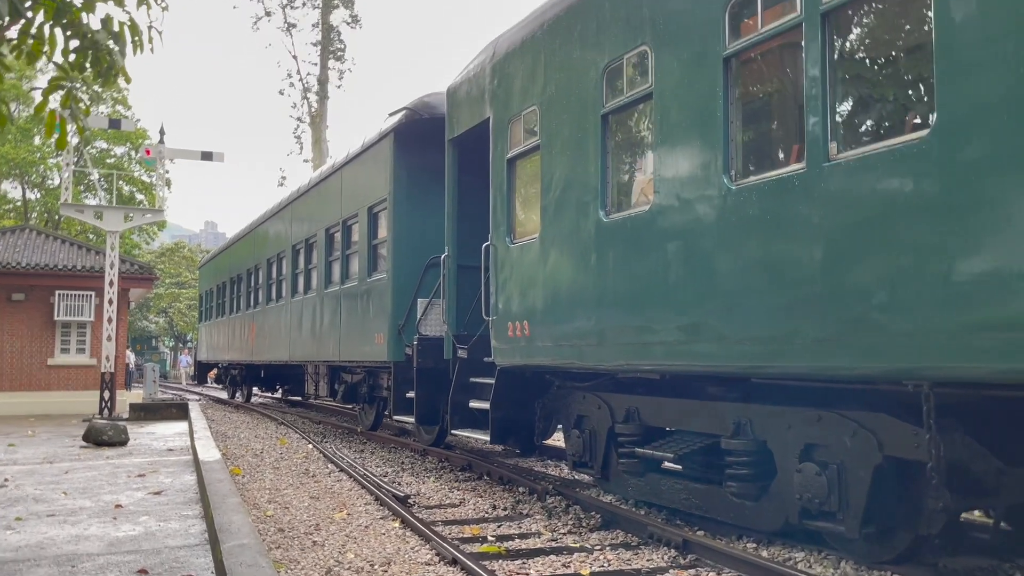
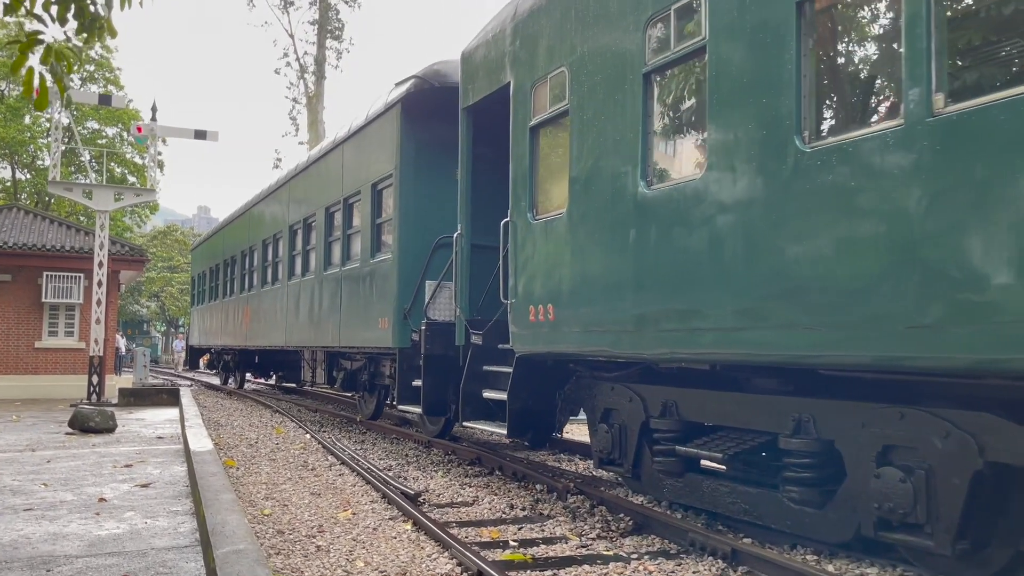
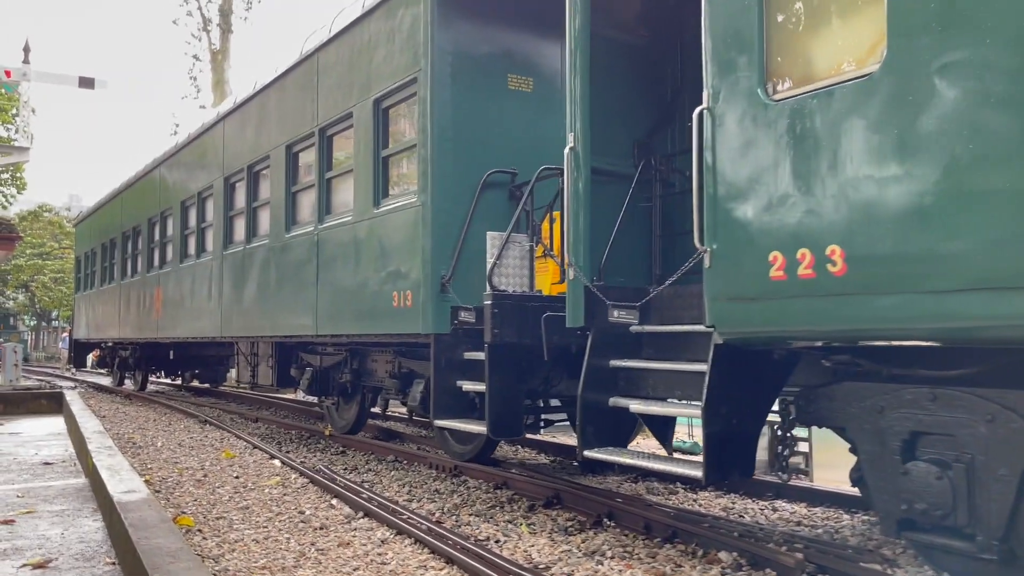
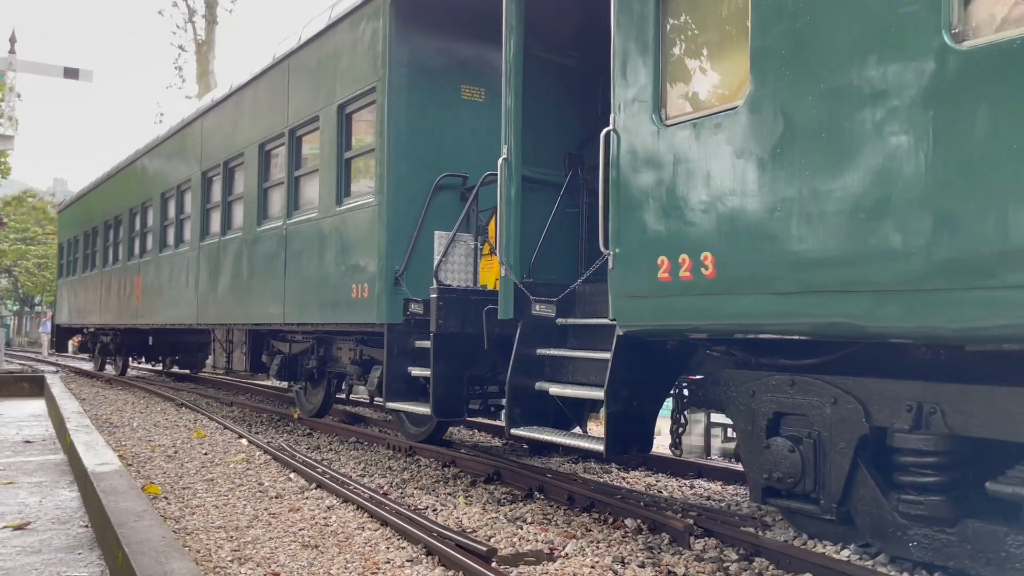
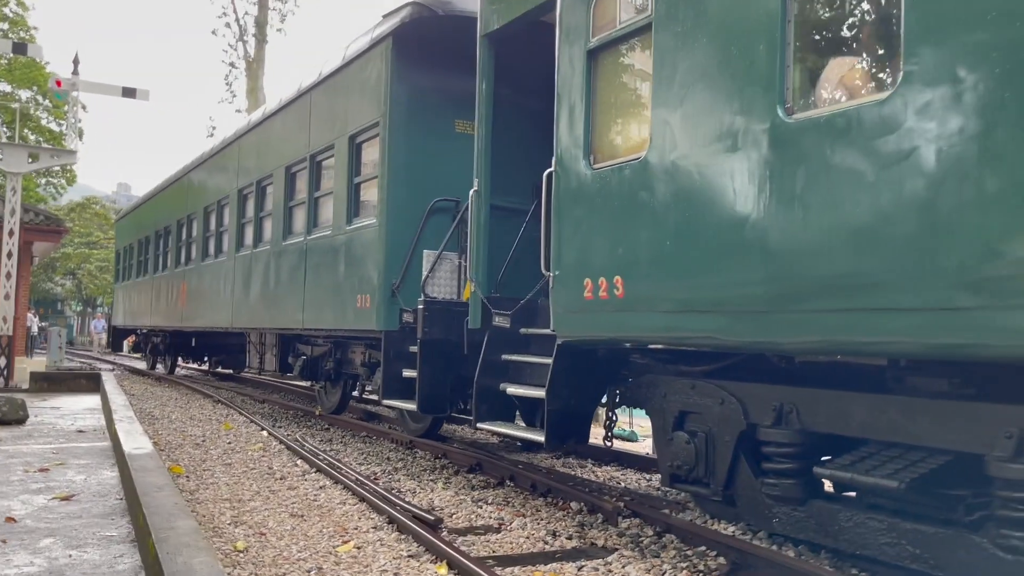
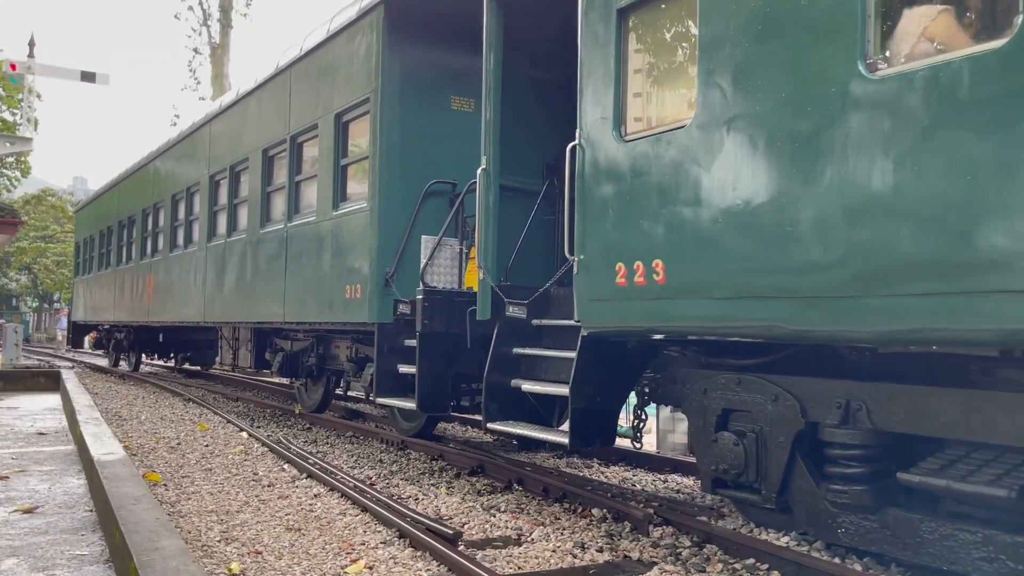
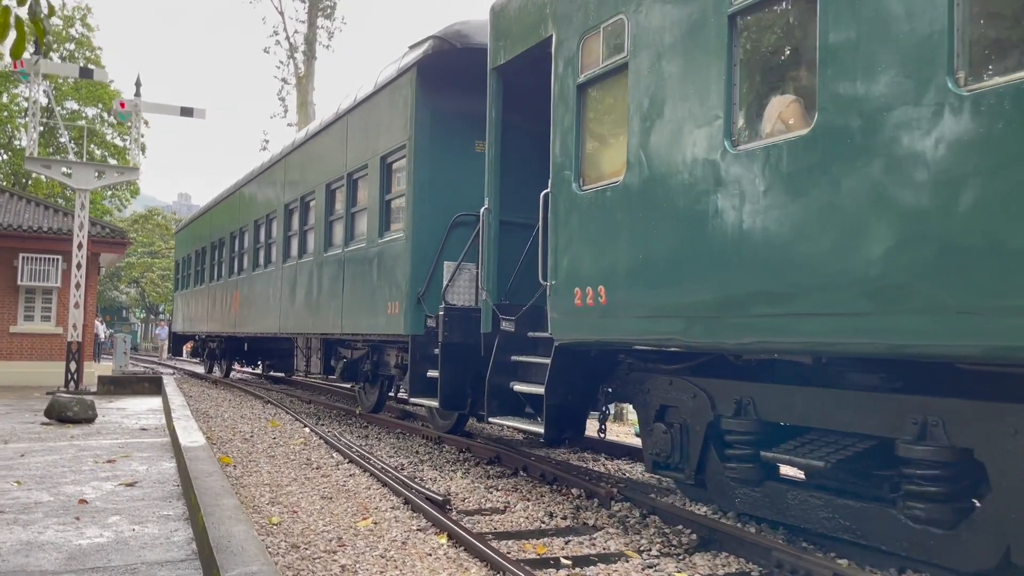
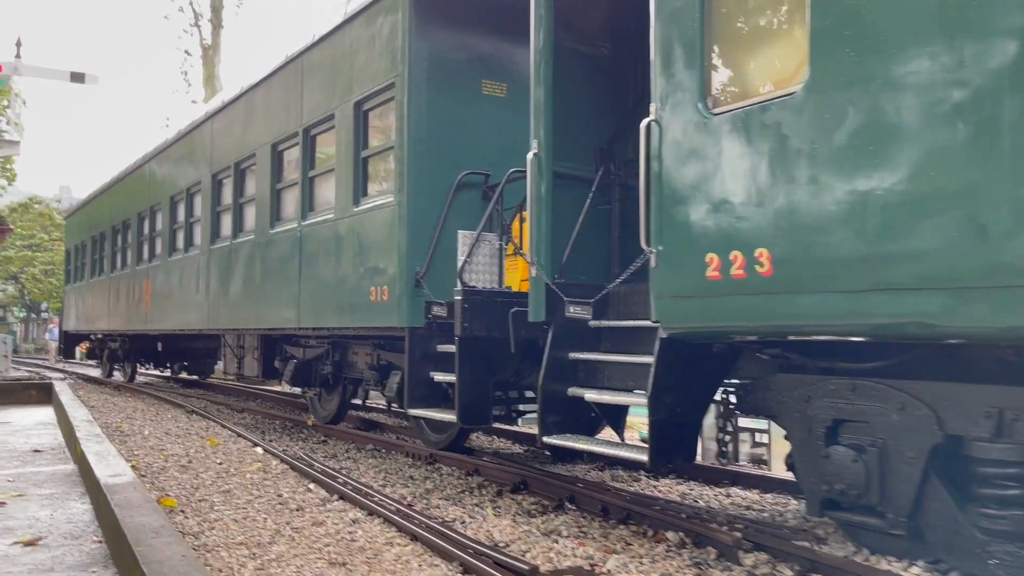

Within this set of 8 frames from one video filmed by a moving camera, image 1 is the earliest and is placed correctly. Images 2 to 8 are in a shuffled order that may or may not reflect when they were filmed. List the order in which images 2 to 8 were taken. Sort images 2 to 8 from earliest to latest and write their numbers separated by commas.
2, 7, 5, 6, 4, 8, 3
